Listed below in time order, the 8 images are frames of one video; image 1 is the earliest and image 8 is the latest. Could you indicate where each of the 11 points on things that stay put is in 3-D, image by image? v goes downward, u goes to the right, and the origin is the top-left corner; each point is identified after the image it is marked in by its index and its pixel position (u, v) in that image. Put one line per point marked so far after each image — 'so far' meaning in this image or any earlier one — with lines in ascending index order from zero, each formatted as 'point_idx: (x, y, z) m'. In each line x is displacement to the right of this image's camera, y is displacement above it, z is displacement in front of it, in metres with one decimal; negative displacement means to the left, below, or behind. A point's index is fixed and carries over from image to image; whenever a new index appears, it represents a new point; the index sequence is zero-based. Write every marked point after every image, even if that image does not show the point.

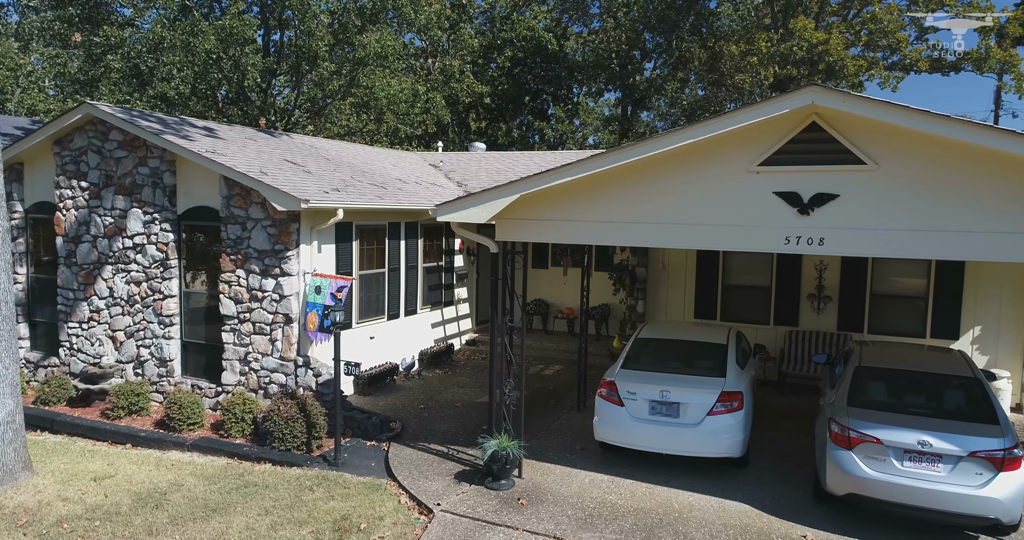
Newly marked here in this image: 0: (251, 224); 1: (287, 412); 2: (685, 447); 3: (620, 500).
0: (-2.9, +0.5, +7.9) m
1: (-2.2, -1.4, +7.1) m
2: (+1.5, -1.5, +6.1) m
3: (+0.9, -1.9, +5.7) m
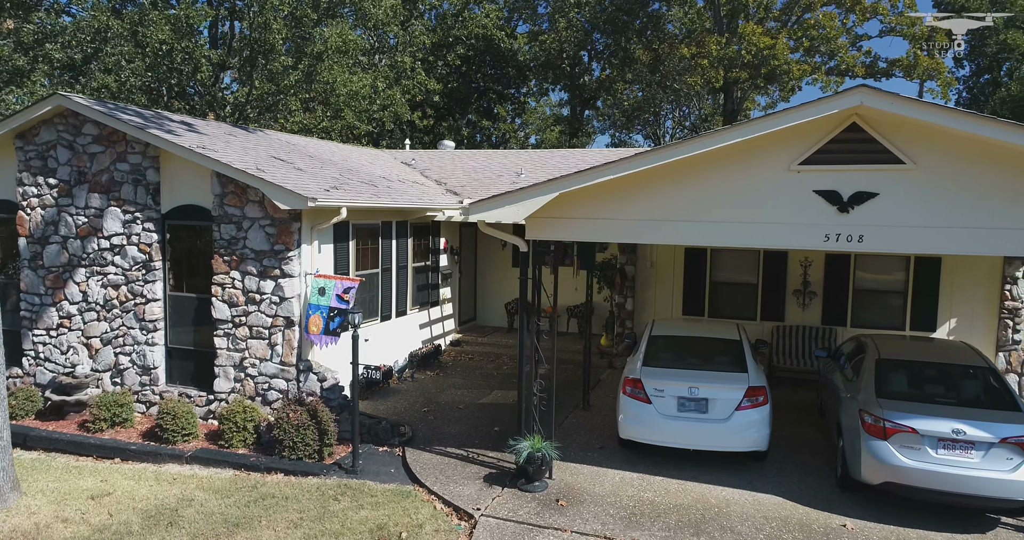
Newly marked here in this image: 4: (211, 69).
0: (-2.8, +0.5, +7.5) m
1: (-2.0, -1.4, +6.8) m
2: (+1.8, -1.5, +6.1) m
3: (+1.2, -1.8, +5.8) m
4: (-7.1, +4.8, +17.0) m
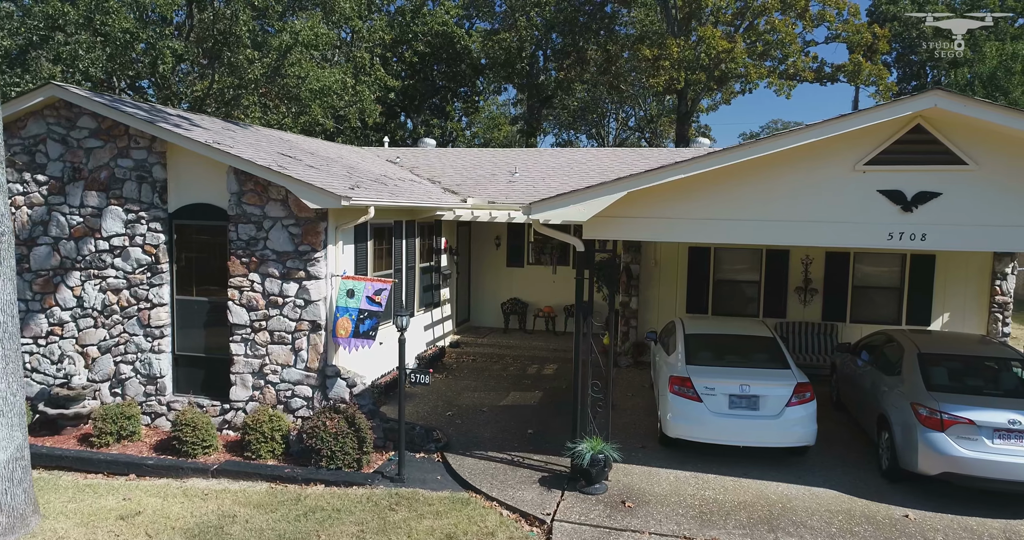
0: (-2.4, +0.5, +7.2) m
1: (-1.6, -1.4, +6.5) m
2: (+2.2, -1.5, +6.2) m
3: (+1.7, -1.8, +5.8) m
4: (-7.7, +4.8, +16.2) m
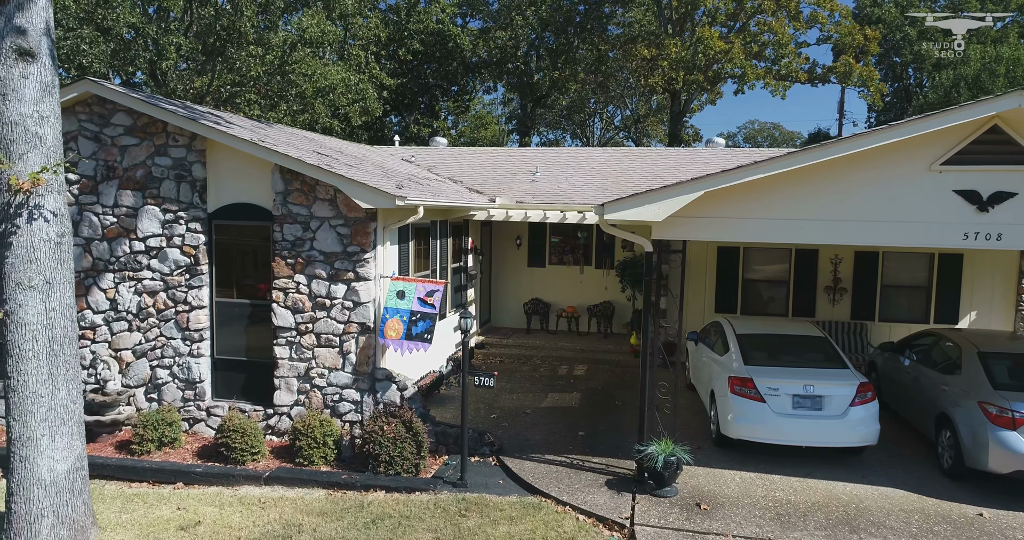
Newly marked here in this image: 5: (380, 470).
0: (-1.9, +0.5, +7.0) m
1: (-1.1, -1.4, +6.4) m
2: (+2.8, -1.5, +6.2) m
3: (+2.3, -1.8, +5.8) m
4: (-7.5, +4.7, +15.9) m
5: (-1.2, -1.8, +6.3) m
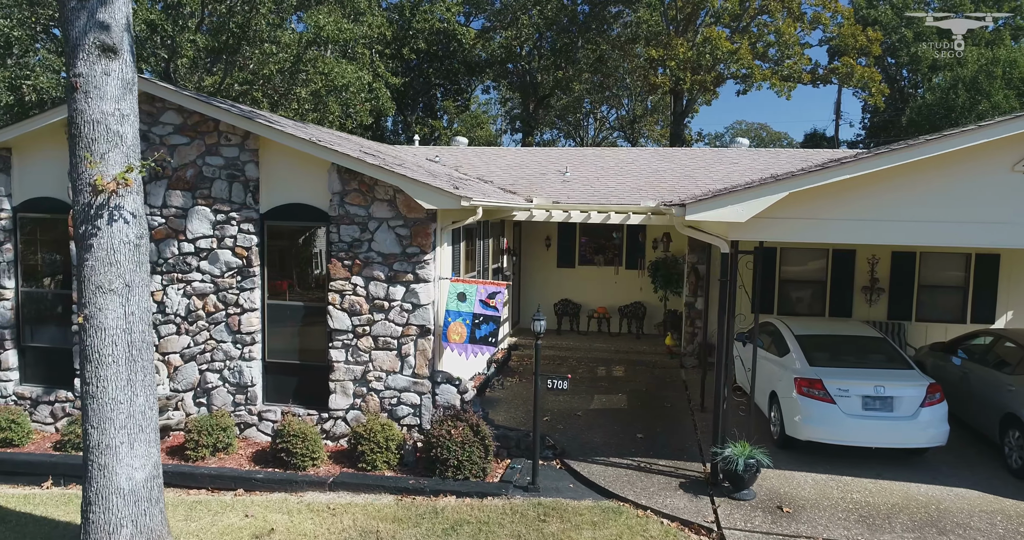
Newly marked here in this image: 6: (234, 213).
0: (-1.3, +0.4, +6.9) m
1: (-0.5, -1.5, +6.3) m
2: (+3.4, -1.5, +6.2) m
3: (+2.9, -1.8, +5.8) m
4: (-7.1, +4.7, +15.6) m
5: (-0.6, -1.8, +6.2) m
6: (-2.8, +0.6, +7.1) m
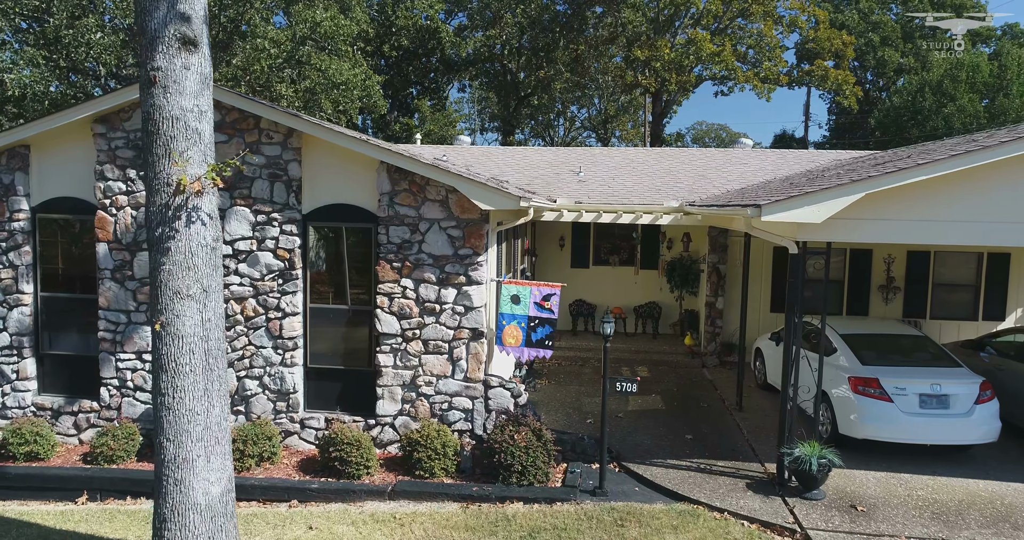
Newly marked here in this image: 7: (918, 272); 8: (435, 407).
0: (-0.8, +0.4, +6.7) m
1: (+0.1, -1.5, +6.2) m
2: (+3.9, -1.5, +6.3) m
3: (+3.5, -1.8, +5.8) m
4: (-7.1, +4.7, +15.1) m
5: (0.0, -1.8, +6.1) m
6: (-2.3, +0.5, +6.9) m
7: (+5.7, 0.0, +10.1) m
8: (-0.7, -1.3, +6.8) m
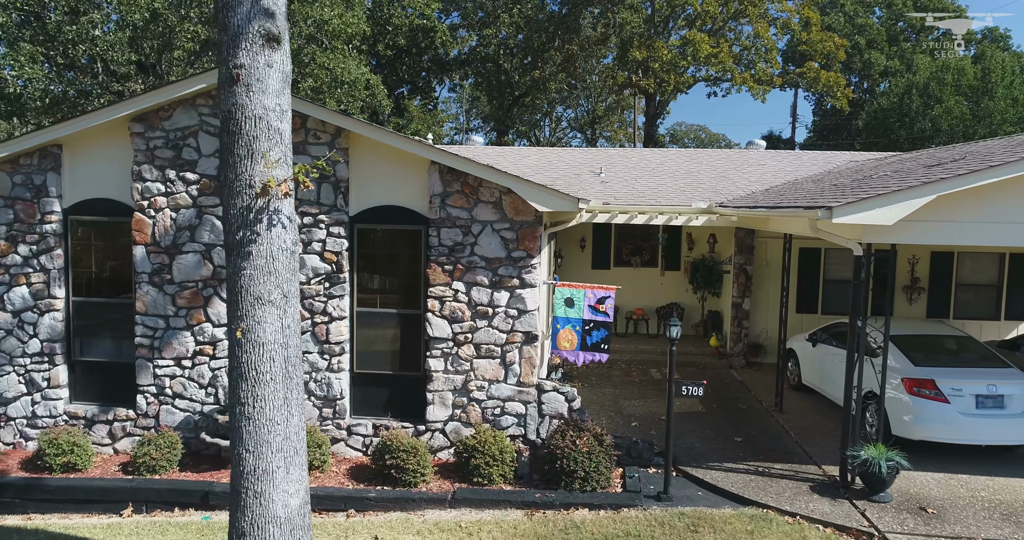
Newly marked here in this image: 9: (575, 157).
0: (-0.3, +0.4, +6.6) m
1: (+0.6, -1.5, +6.1) m
2: (+4.5, -1.5, +6.4) m
3: (+4.0, -1.9, +5.9) m
4: (-6.9, +4.6, +14.8) m
5: (+0.5, -1.8, +6.0) m
6: (-1.8, +0.5, +6.7) m
7: (+6.1, 0.0, +10.2) m
8: (-0.2, -1.3, +6.7) m
9: (+1.2, +2.0, +12.7) m
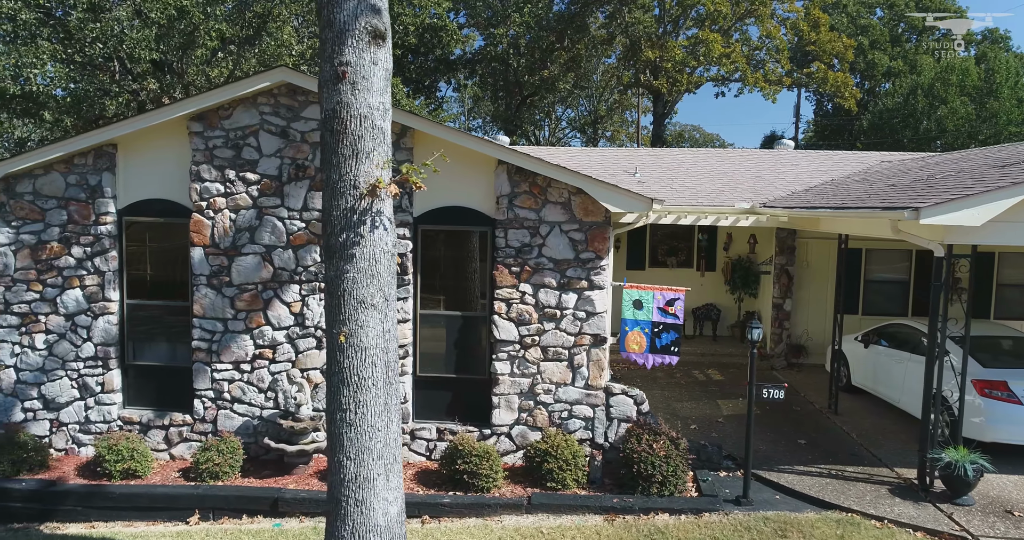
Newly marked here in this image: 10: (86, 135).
0: (+0.3, +0.4, +6.5) m
1: (+1.3, -1.5, +6.0) m
2: (+5.1, -1.5, +6.3) m
3: (+4.6, -1.9, +5.8) m
4: (-6.4, +4.6, +14.6) m
5: (+1.2, -1.8, +6.0) m
6: (-1.2, +0.5, +6.6) m
7: (+6.7, 0.0, +10.2) m
8: (+0.4, -1.4, +6.6) m
9: (+1.7, +2.0, +12.6) m
10: (-3.9, +1.2, +6.5) m
